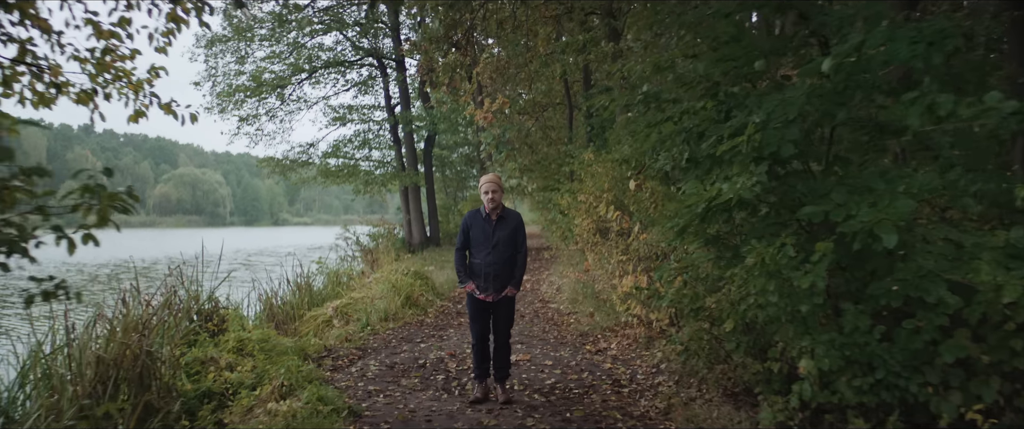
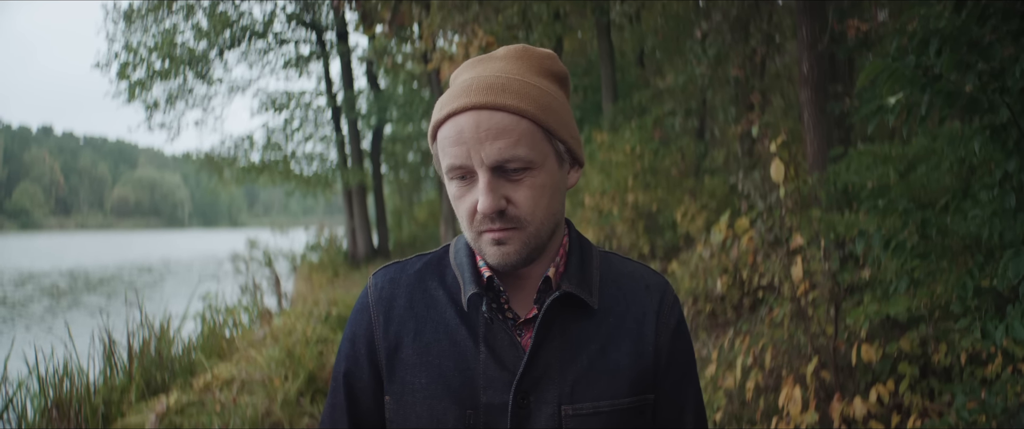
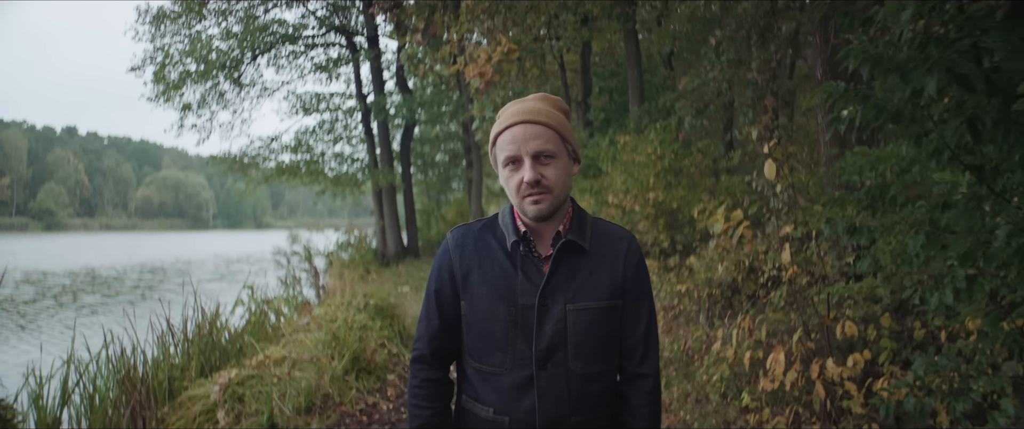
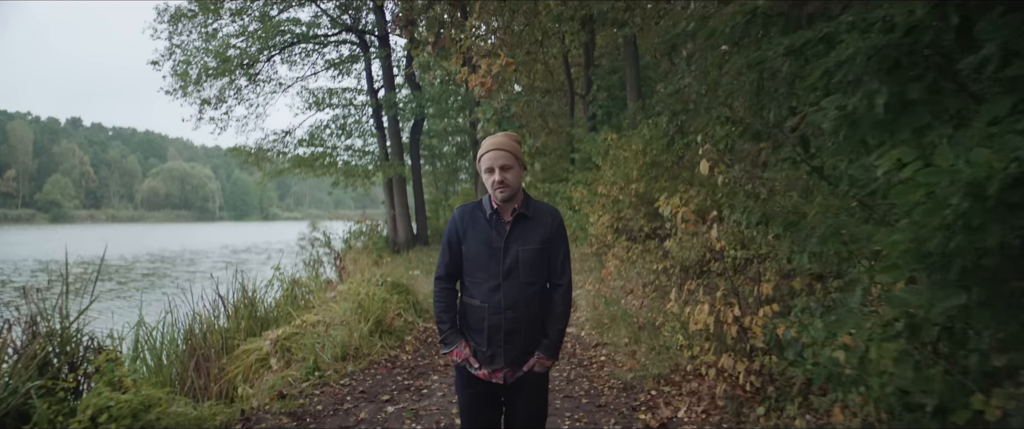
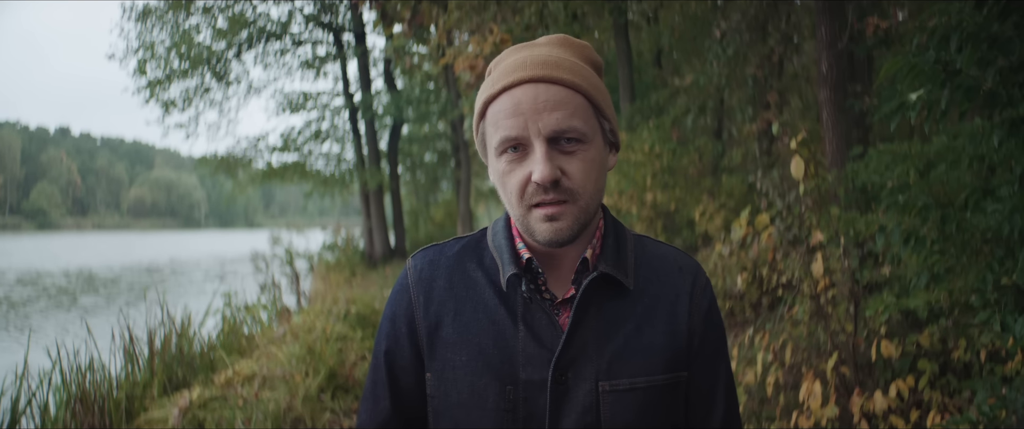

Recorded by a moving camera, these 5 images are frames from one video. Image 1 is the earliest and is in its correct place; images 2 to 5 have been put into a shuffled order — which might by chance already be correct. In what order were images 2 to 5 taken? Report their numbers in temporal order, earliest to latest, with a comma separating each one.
4, 3, 5, 2
